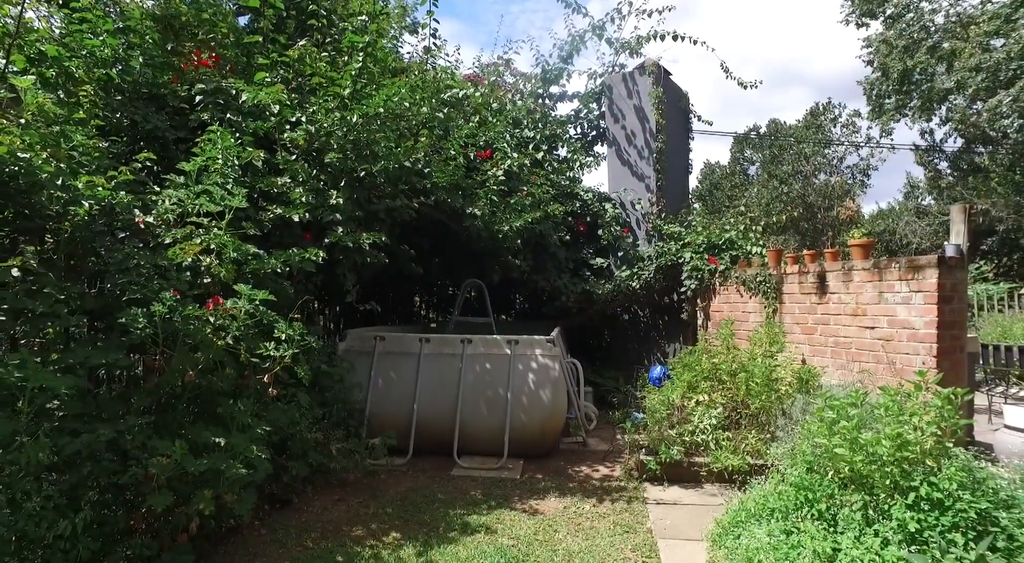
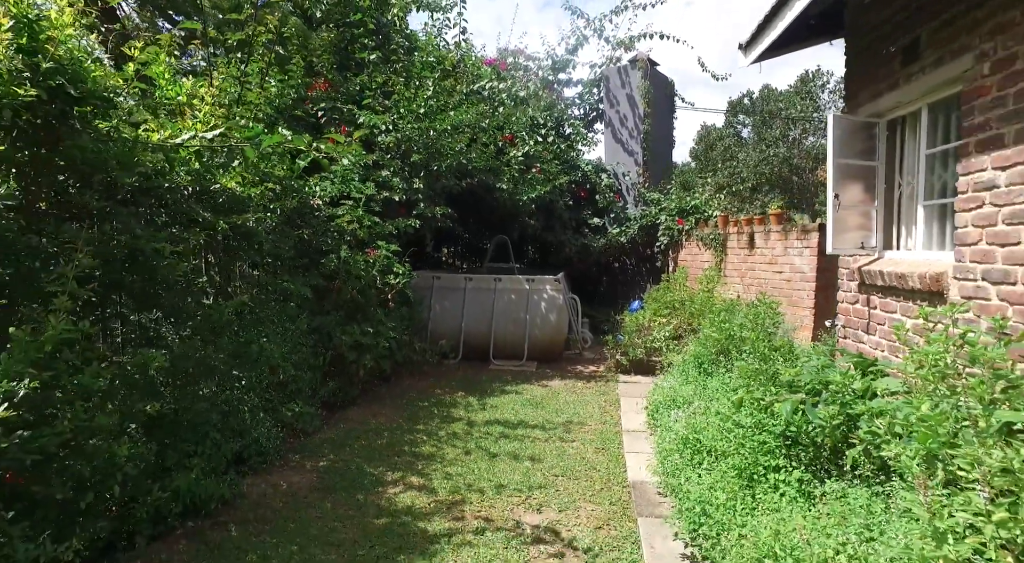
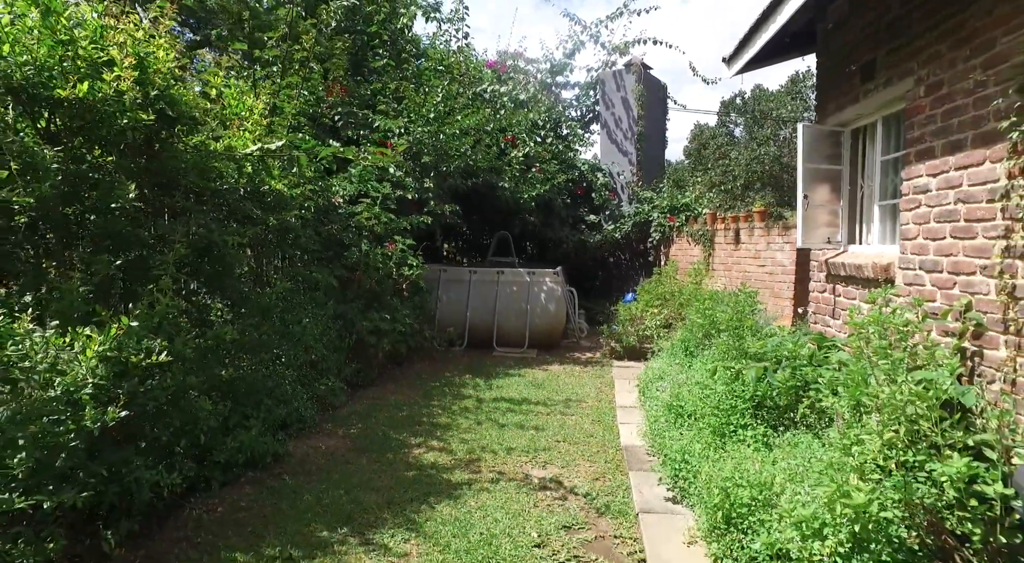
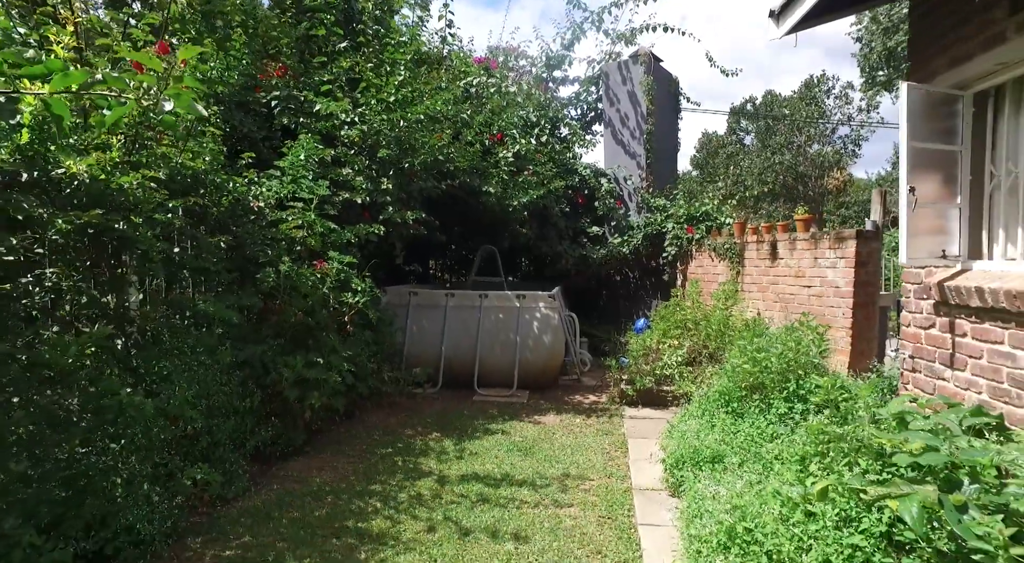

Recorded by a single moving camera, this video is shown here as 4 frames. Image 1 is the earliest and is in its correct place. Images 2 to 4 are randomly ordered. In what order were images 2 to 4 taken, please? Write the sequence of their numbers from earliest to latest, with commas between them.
4, 2, 3
